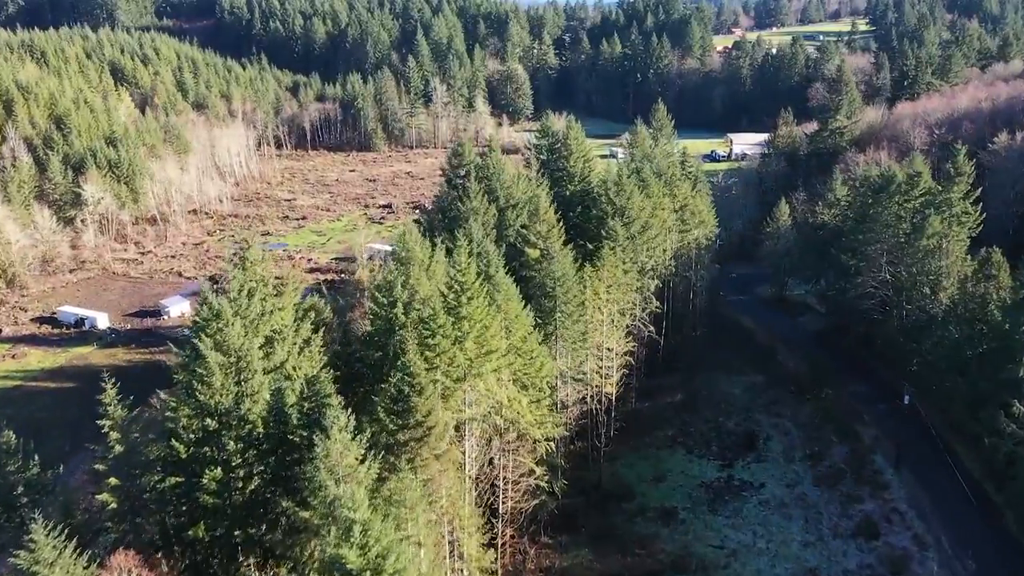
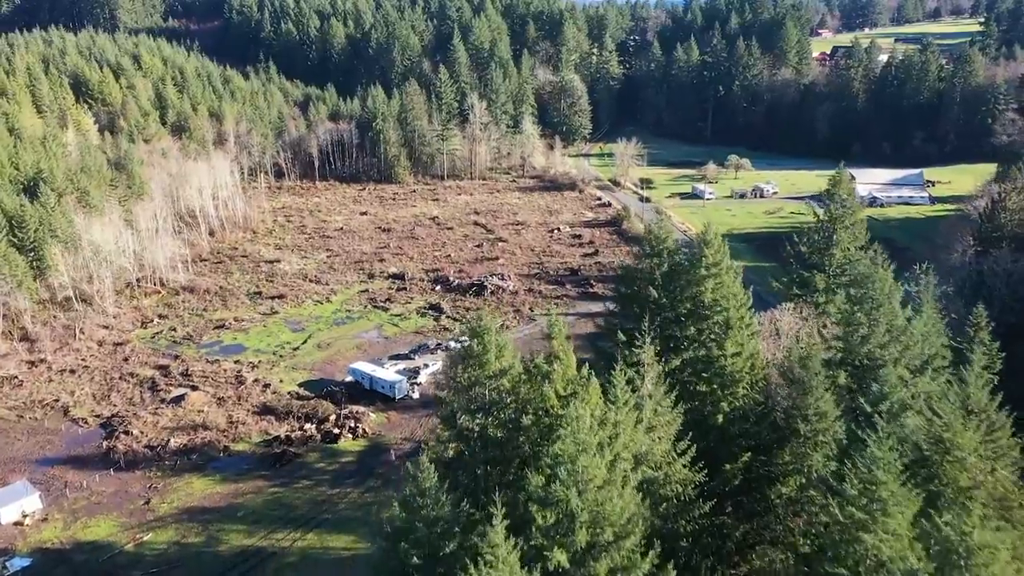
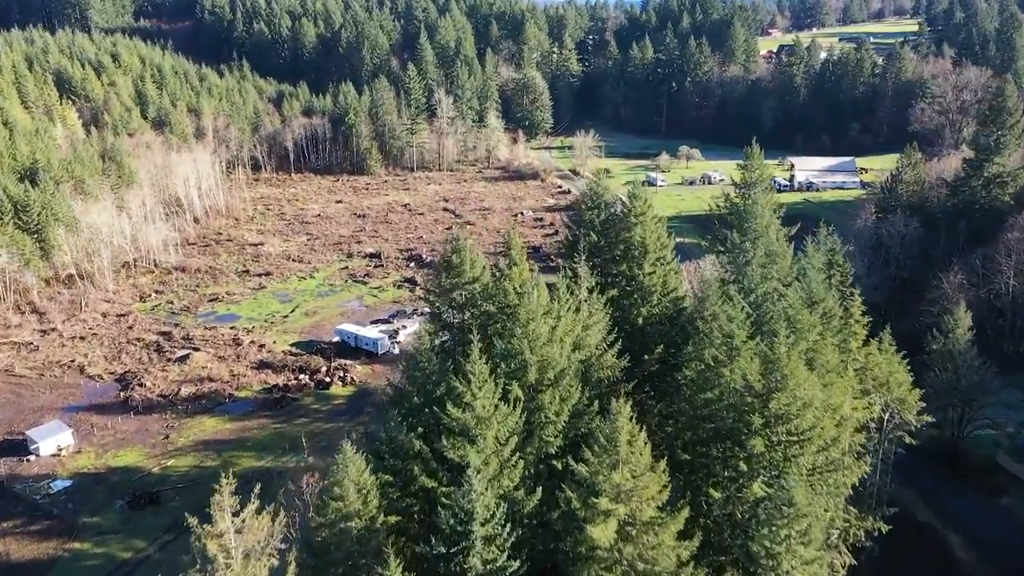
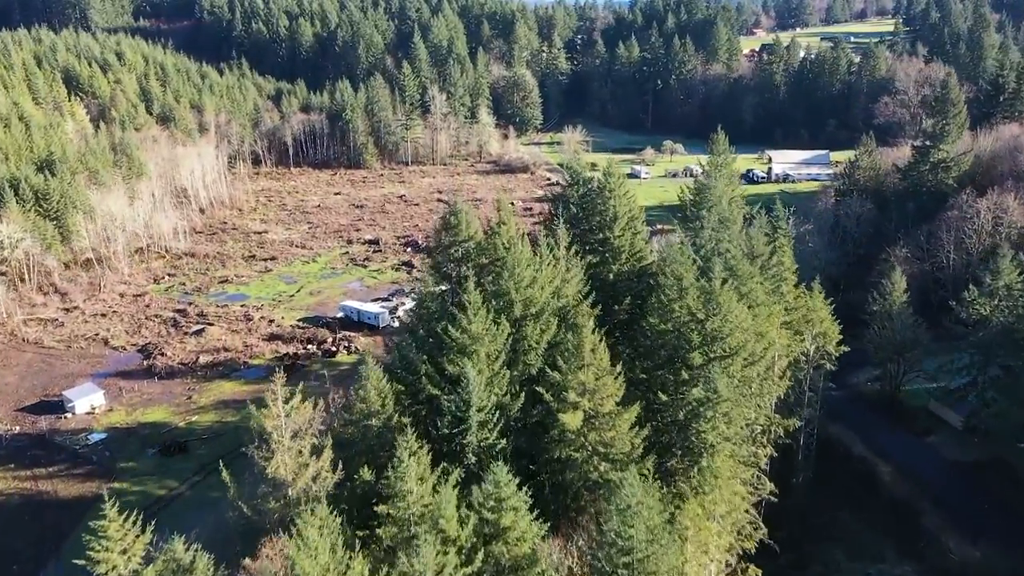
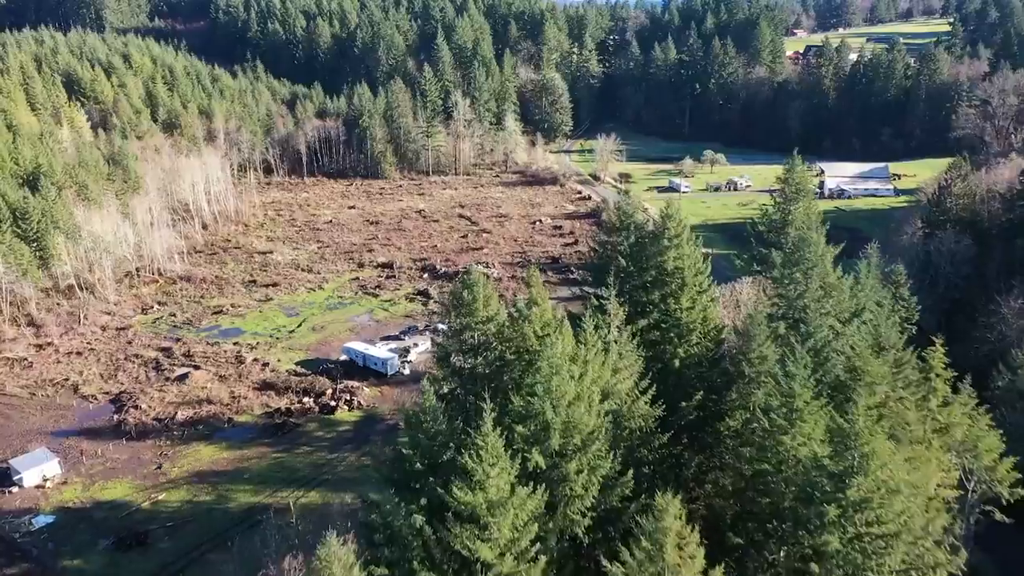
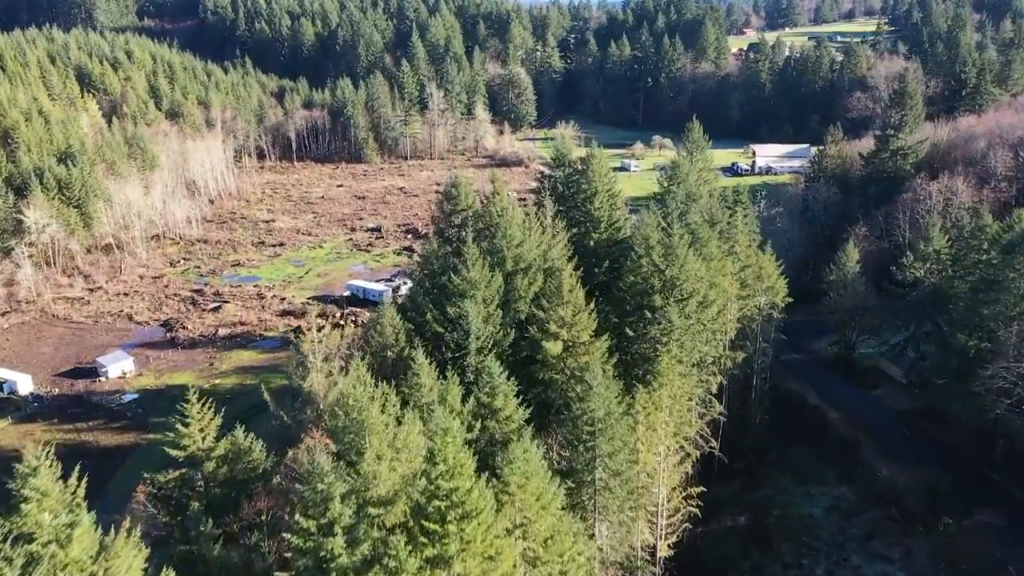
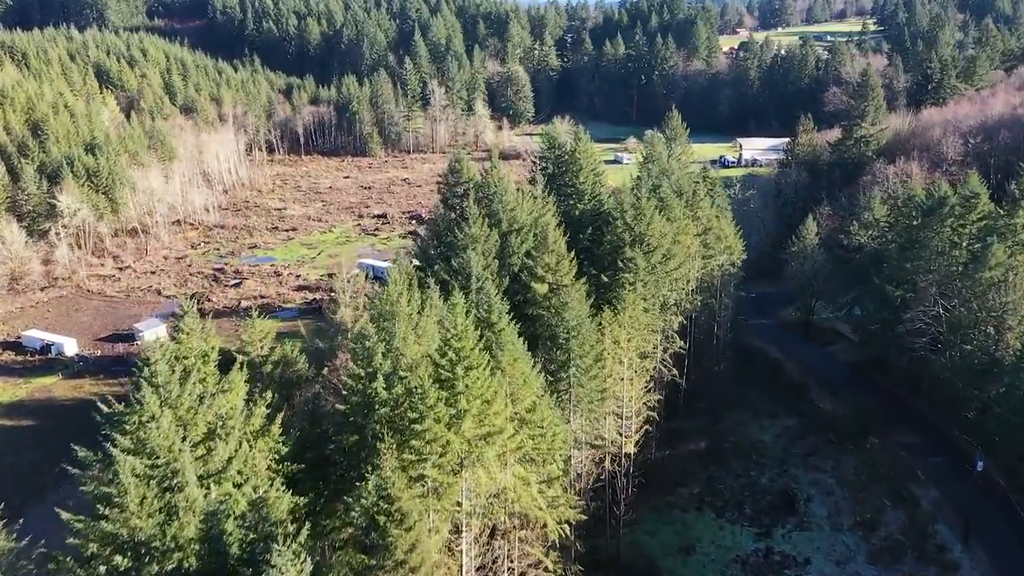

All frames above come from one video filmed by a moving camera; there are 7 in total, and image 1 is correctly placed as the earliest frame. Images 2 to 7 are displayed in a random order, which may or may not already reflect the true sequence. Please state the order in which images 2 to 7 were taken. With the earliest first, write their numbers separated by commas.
7, 6, 4, 3, 5, 2
